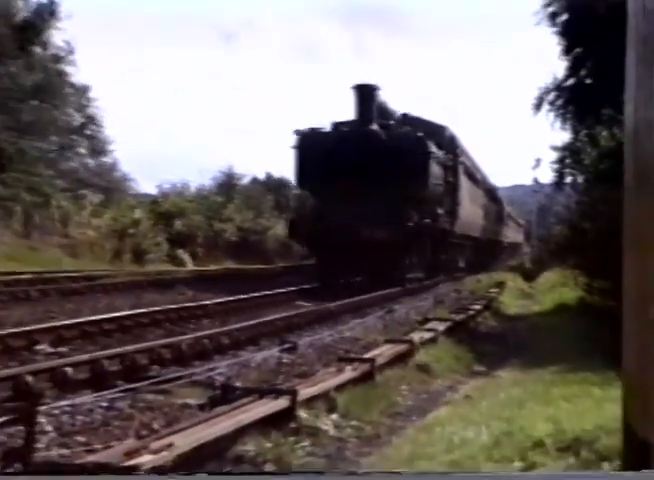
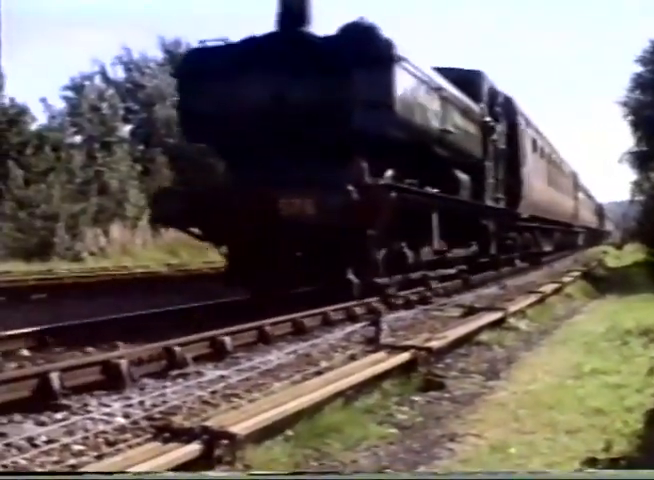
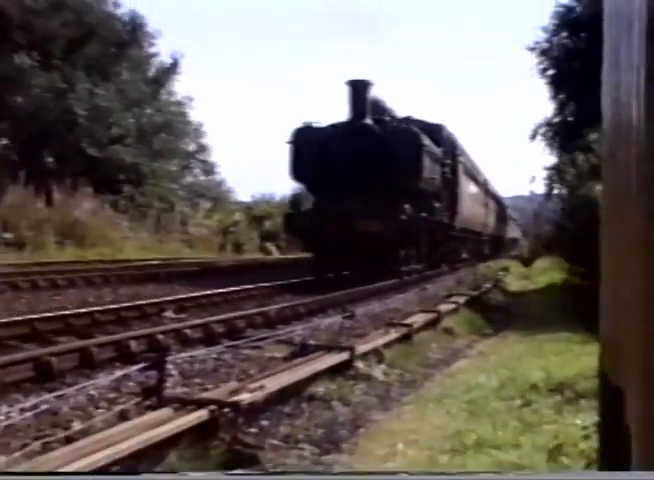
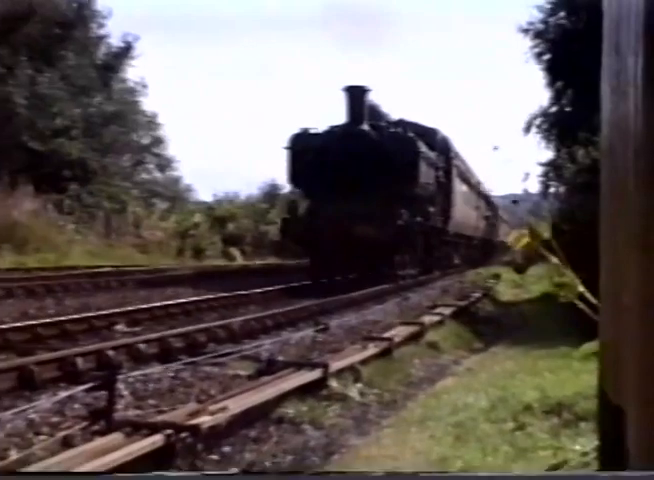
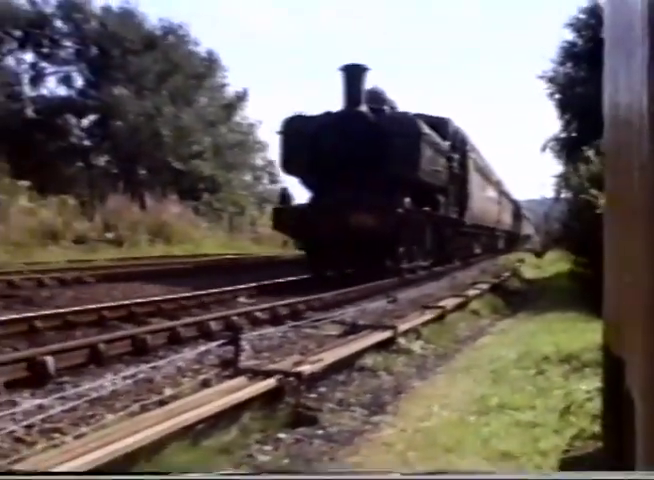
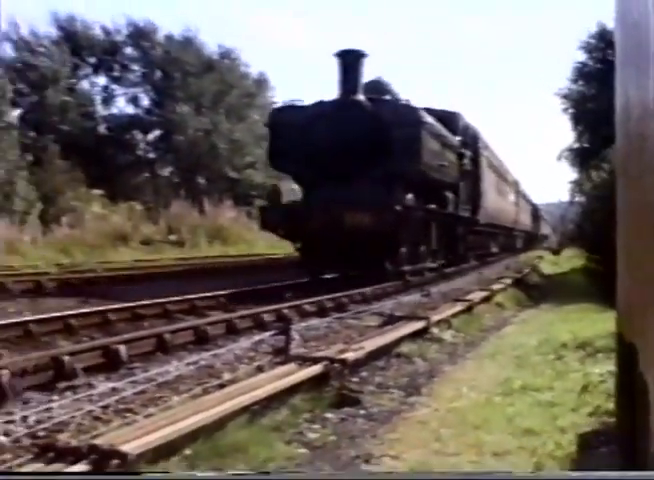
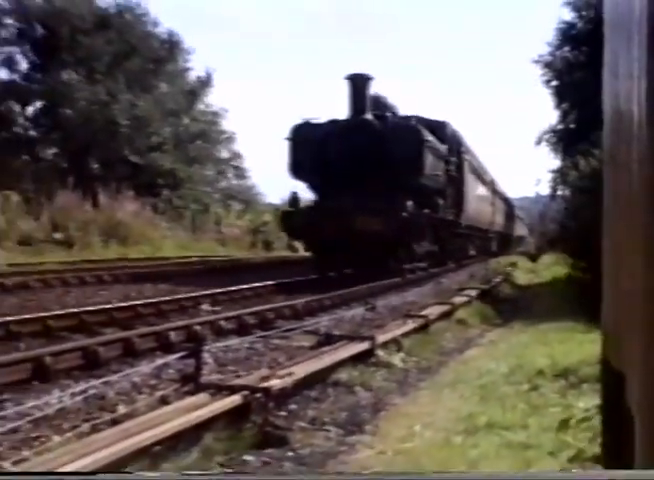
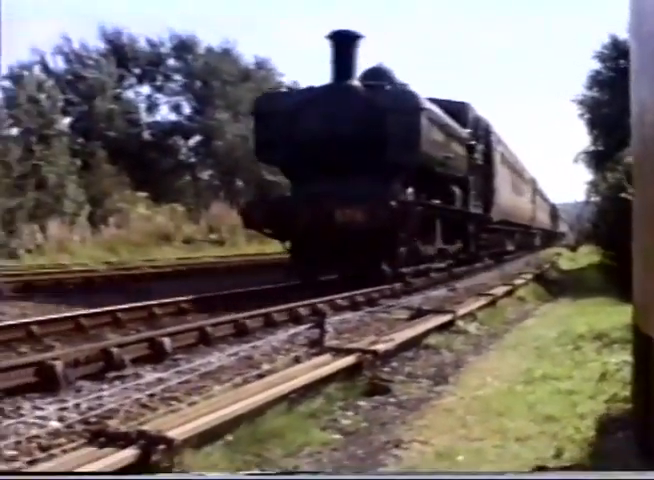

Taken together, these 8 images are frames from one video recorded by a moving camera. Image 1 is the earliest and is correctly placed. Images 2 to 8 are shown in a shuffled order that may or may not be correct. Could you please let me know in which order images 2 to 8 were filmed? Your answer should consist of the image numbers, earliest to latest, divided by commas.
4, 3, 7, 5, 6, 8, 2
